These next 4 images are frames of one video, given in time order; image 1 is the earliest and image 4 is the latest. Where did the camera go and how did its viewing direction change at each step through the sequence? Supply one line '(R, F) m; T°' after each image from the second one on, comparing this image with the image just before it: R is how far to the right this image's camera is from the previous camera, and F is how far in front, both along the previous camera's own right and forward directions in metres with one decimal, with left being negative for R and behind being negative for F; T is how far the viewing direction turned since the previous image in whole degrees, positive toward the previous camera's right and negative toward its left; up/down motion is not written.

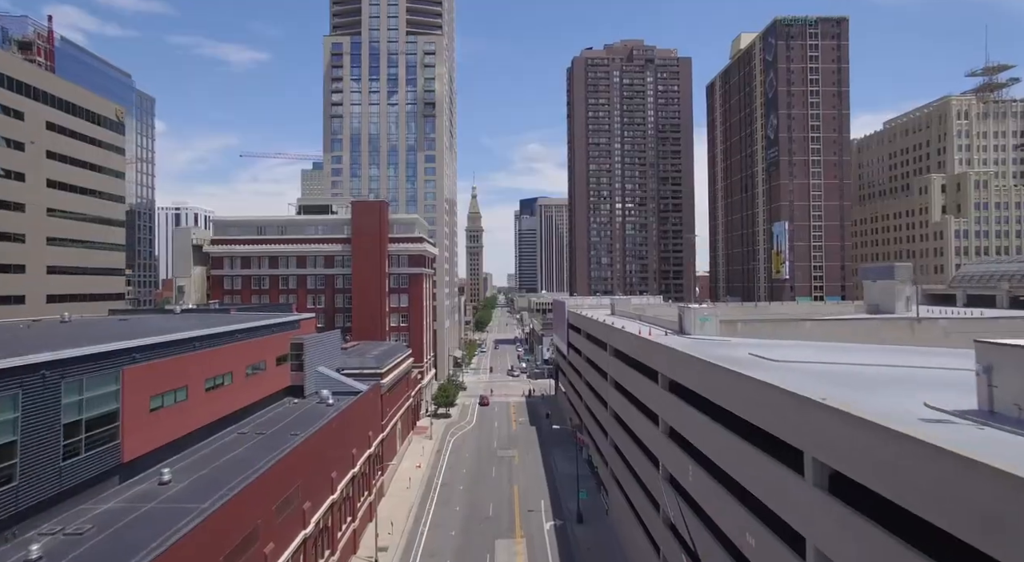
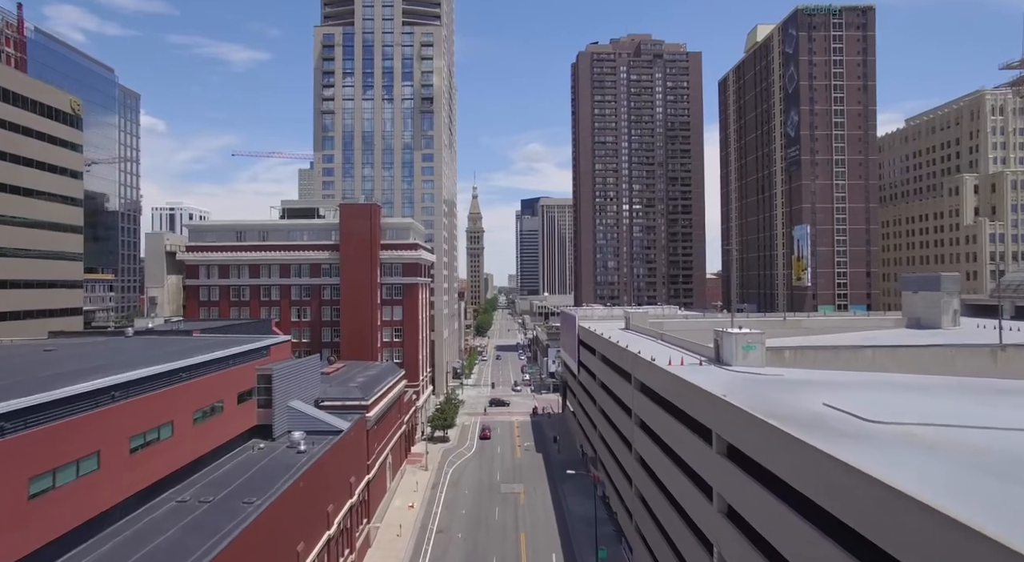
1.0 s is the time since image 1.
(-0.4, +6.9) m; 0°
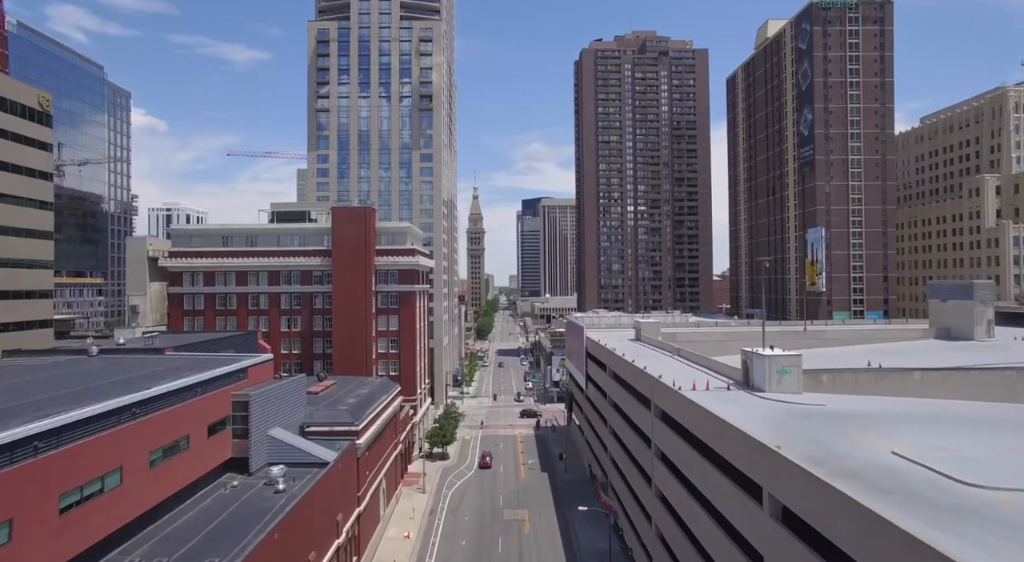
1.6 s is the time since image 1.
(-0.3, +4.0) m; 0°
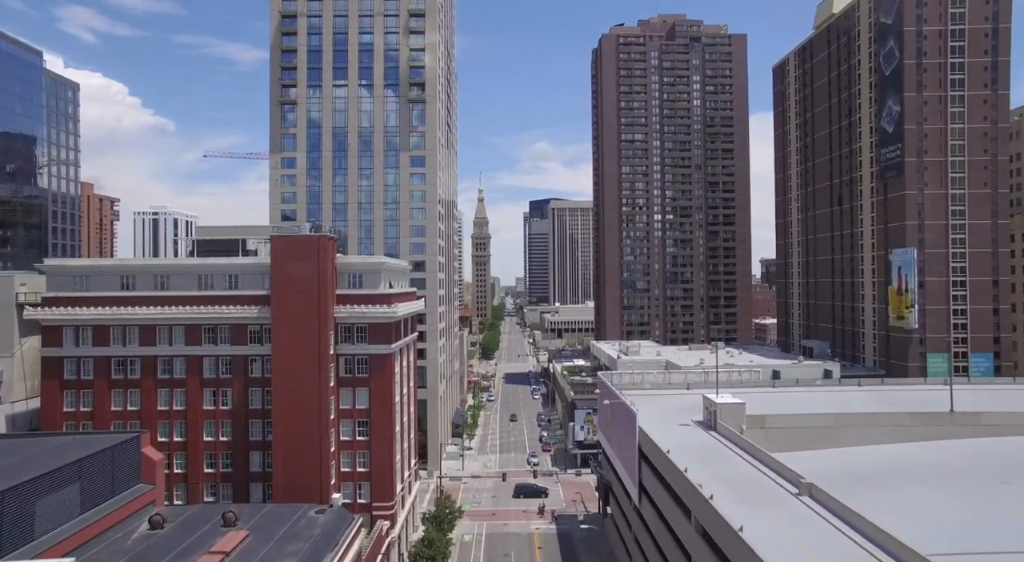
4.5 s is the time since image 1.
(-0.9, +19.6) m; -1°
